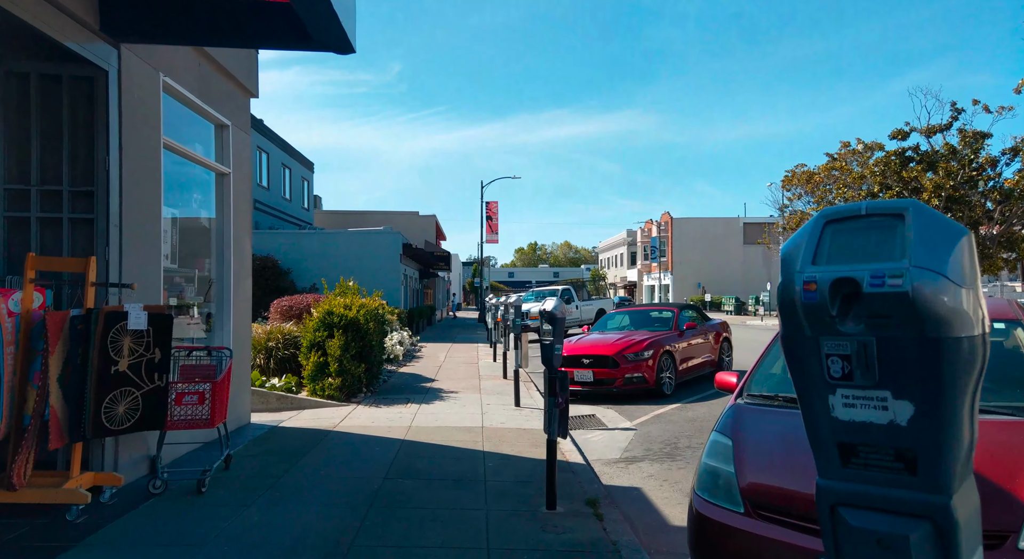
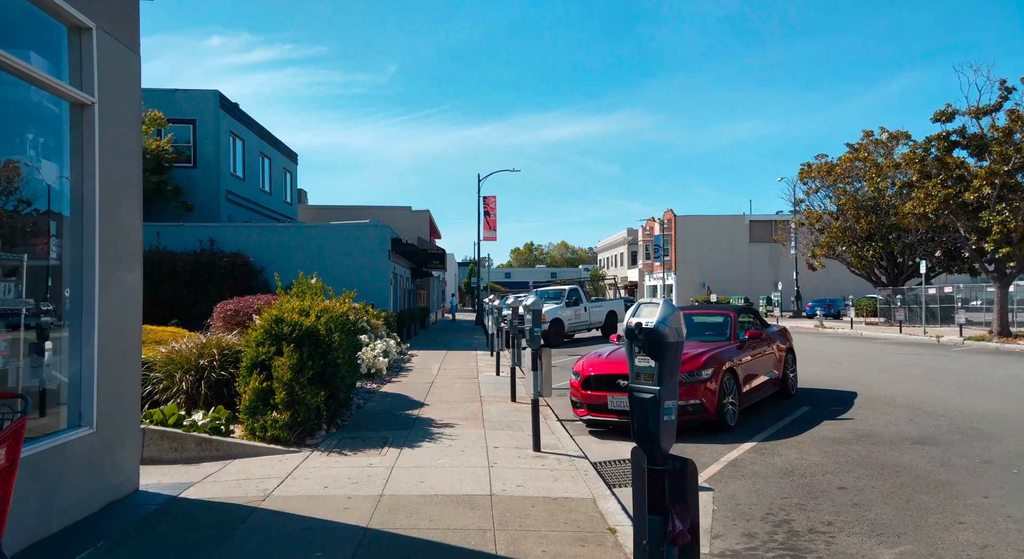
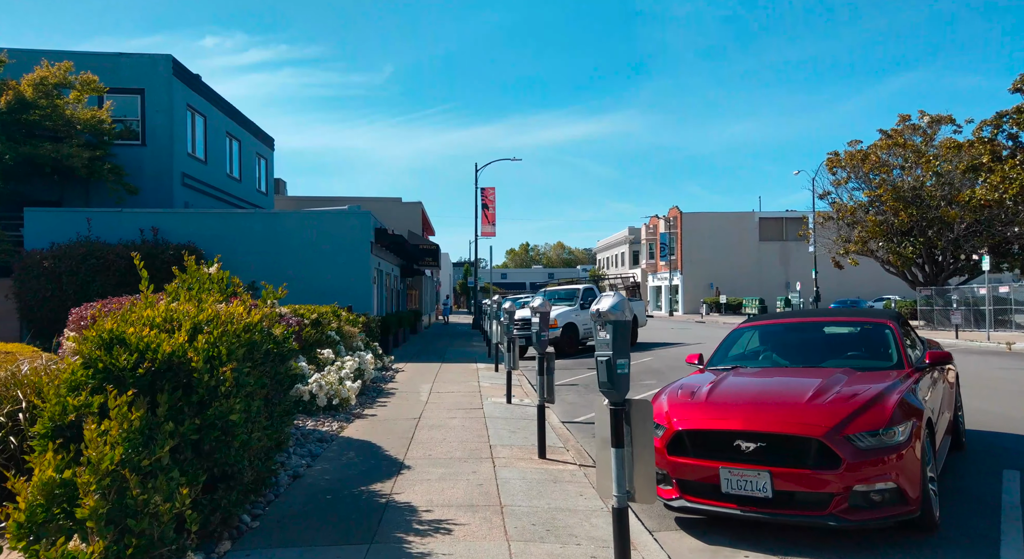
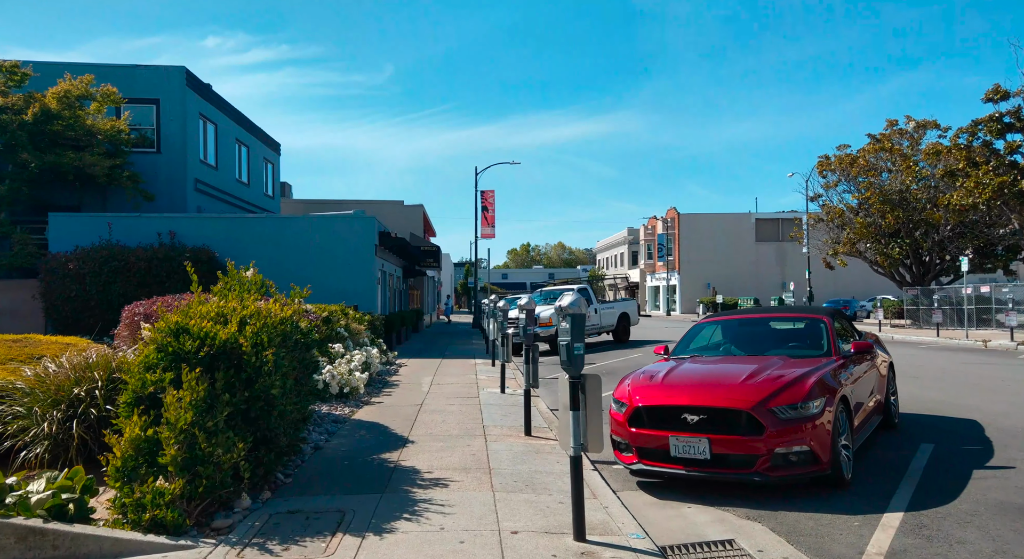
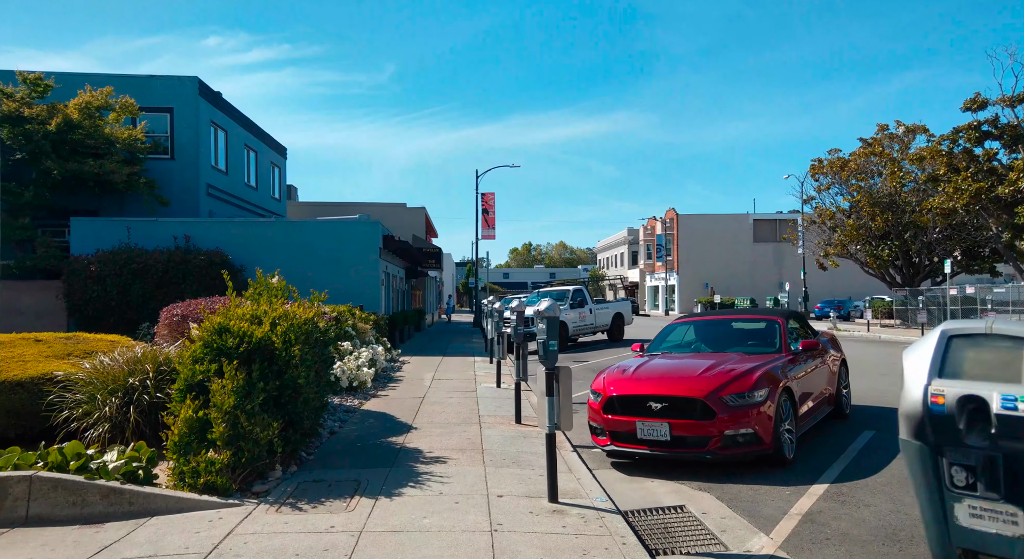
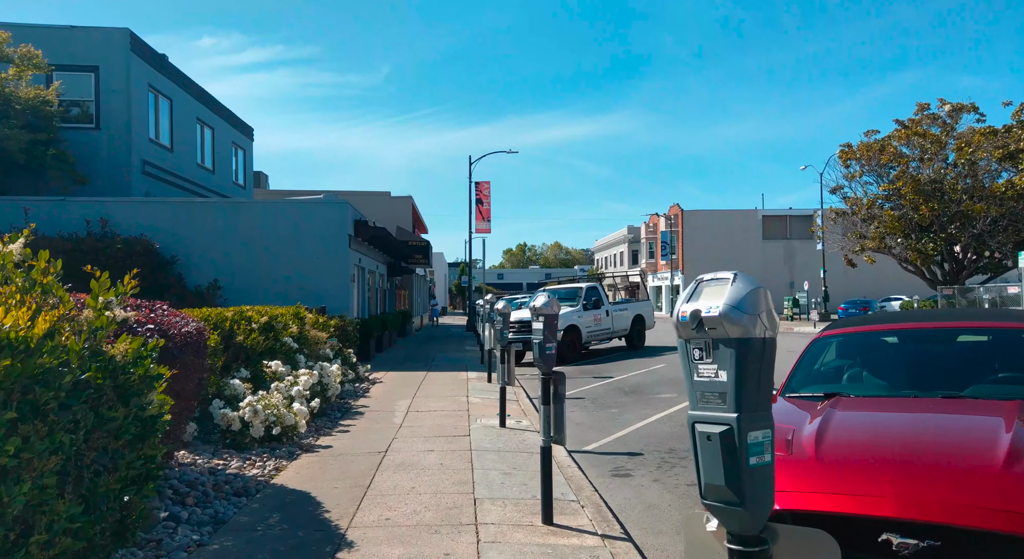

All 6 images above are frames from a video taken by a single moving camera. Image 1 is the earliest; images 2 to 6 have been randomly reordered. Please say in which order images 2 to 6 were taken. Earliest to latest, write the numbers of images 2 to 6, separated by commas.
2, 5, 4, 3, 6
